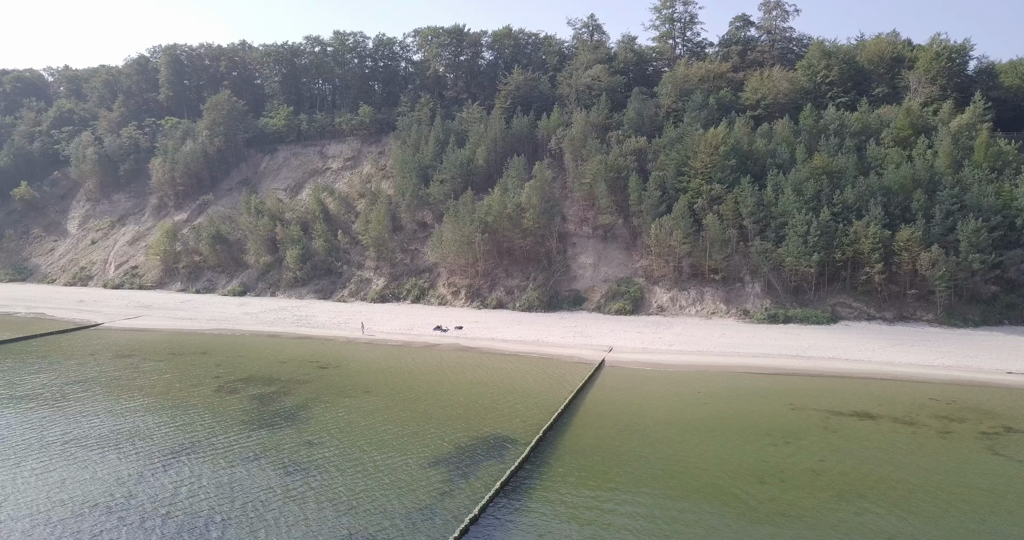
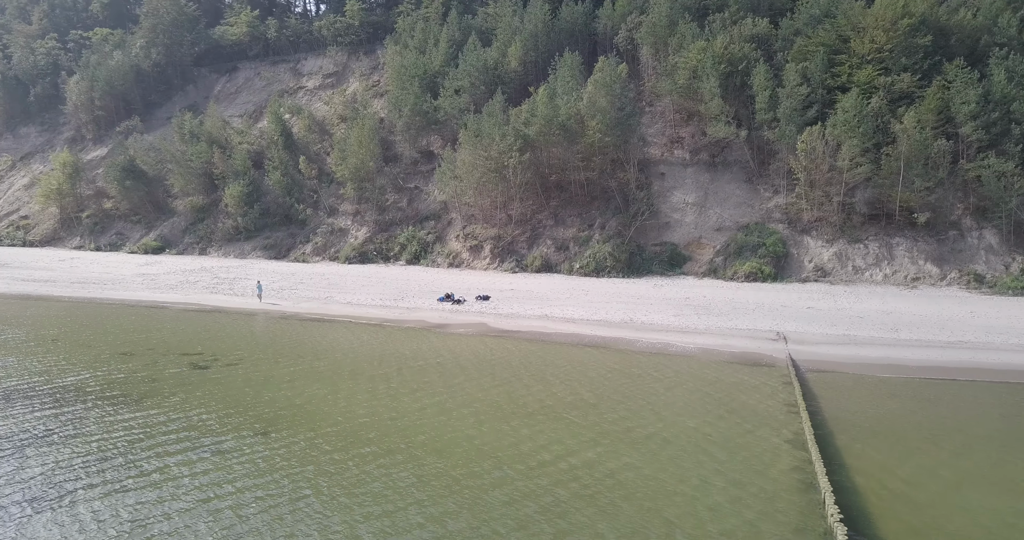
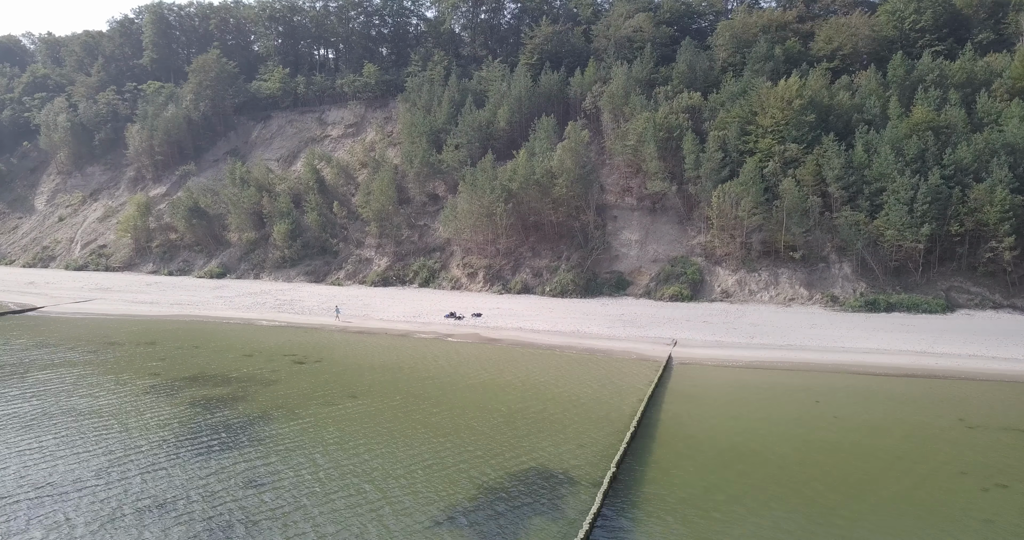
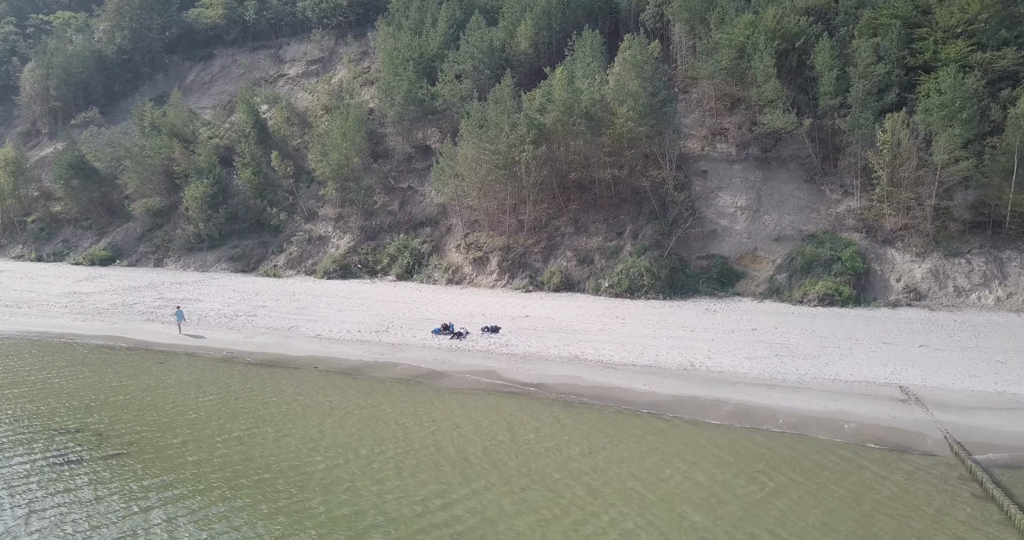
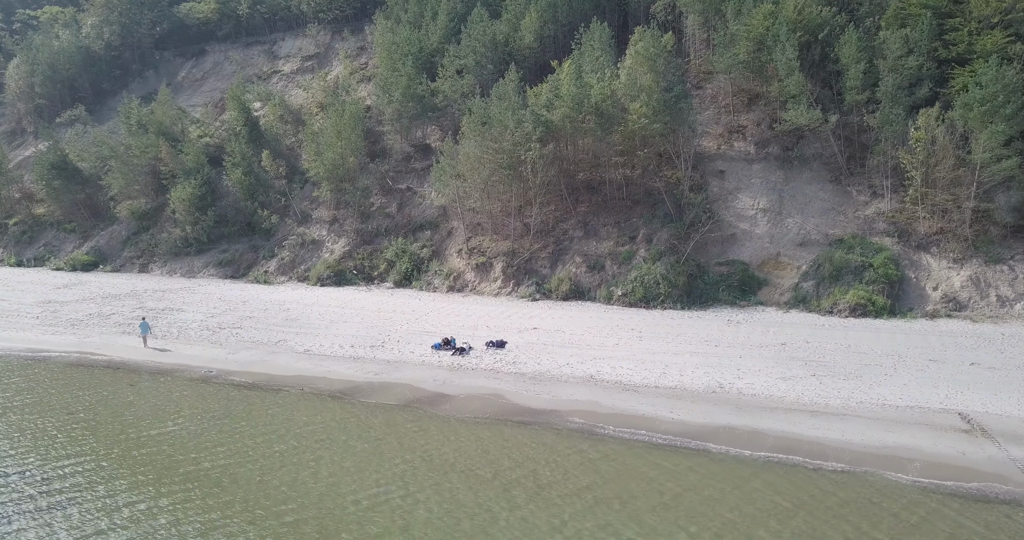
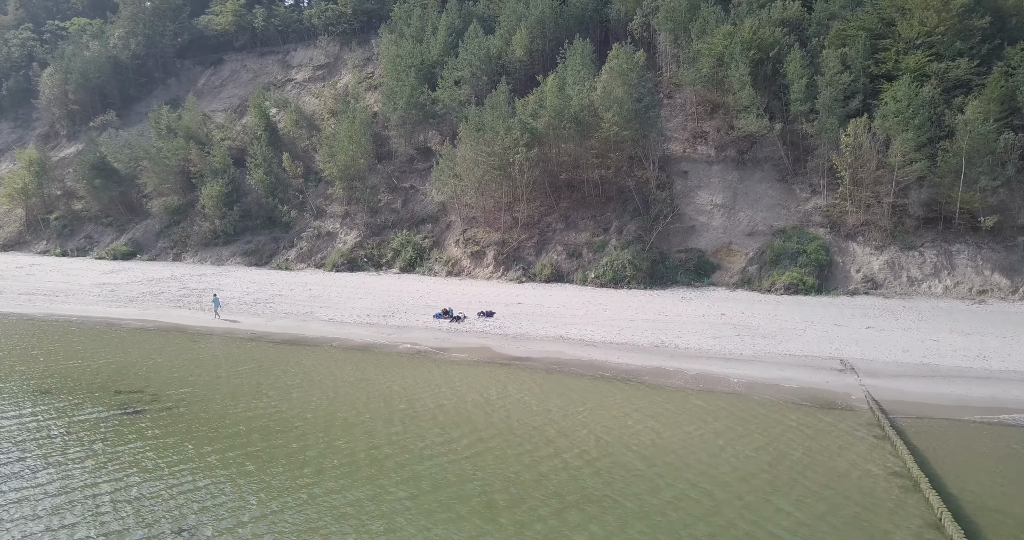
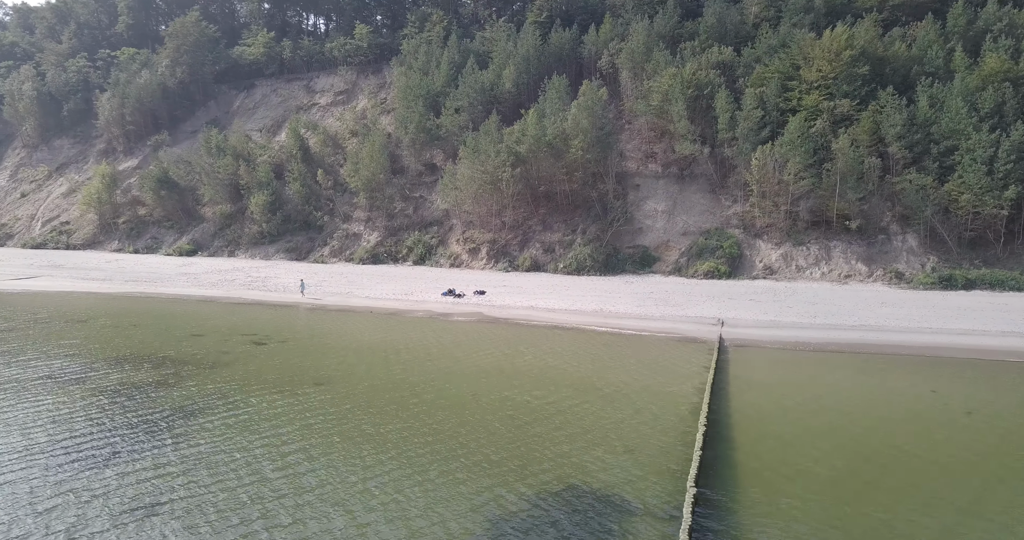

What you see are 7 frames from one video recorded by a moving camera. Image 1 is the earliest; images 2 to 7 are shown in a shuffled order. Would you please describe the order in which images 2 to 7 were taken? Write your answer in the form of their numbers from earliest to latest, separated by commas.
3, 7, 2, 6, 4, 5
